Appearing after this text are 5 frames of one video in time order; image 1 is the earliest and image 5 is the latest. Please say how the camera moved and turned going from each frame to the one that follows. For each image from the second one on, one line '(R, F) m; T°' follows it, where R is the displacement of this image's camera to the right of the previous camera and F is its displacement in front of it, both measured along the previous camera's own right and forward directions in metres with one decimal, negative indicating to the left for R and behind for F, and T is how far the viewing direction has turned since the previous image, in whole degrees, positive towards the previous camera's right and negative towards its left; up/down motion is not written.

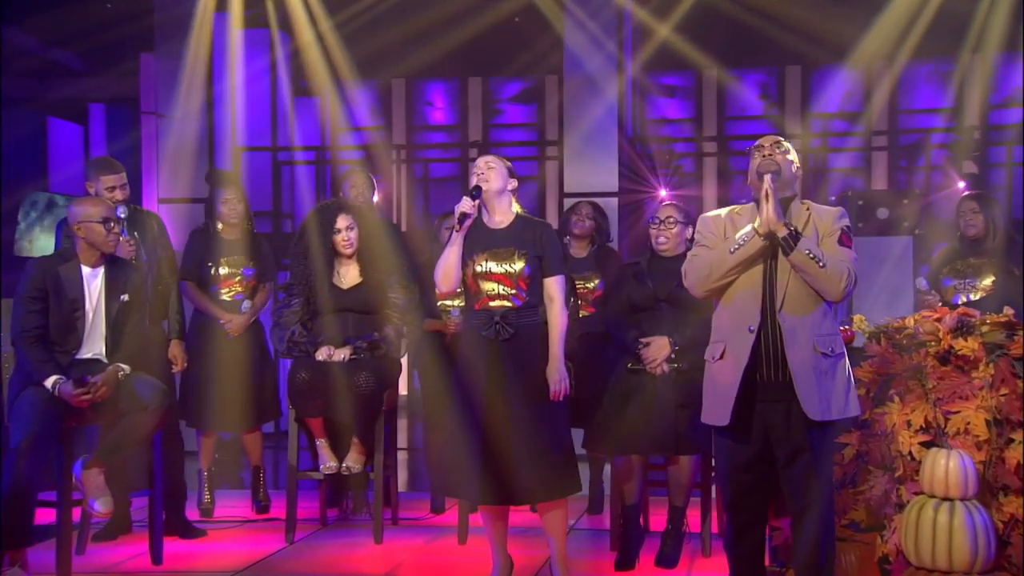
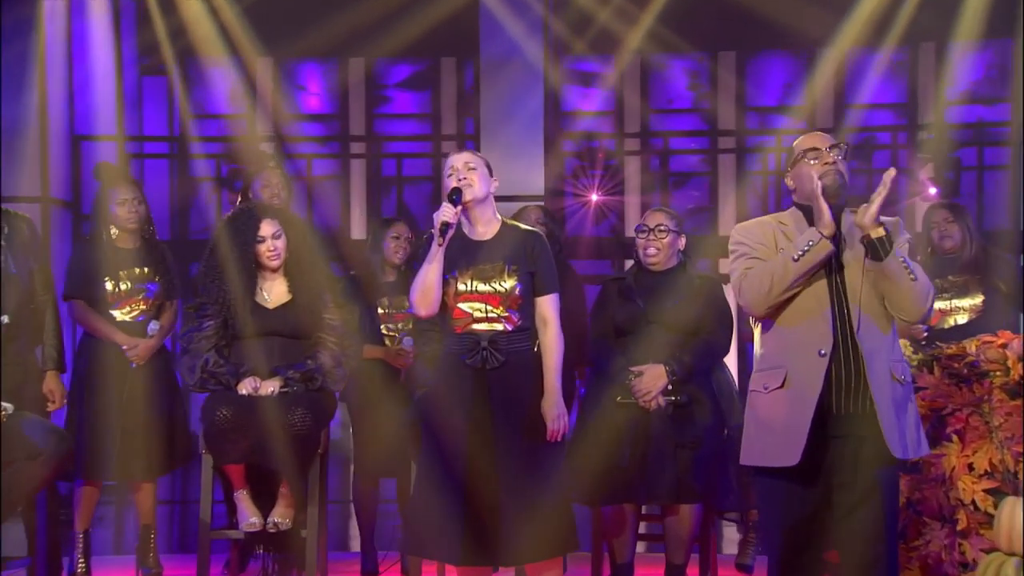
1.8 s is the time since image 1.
(-0.6, +0.8) m; +9°
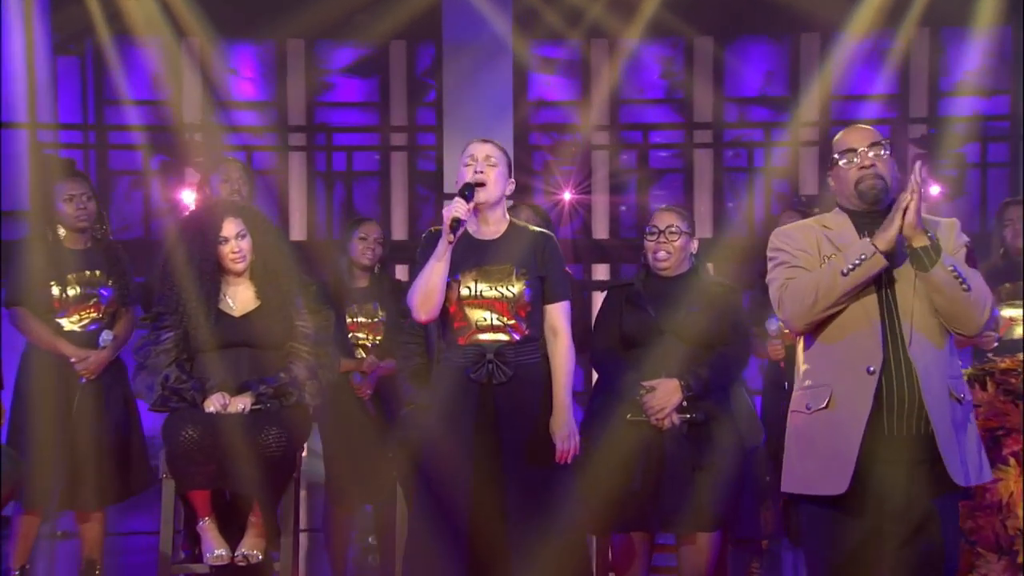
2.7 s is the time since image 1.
(-0.3, +0.4) m; +5°
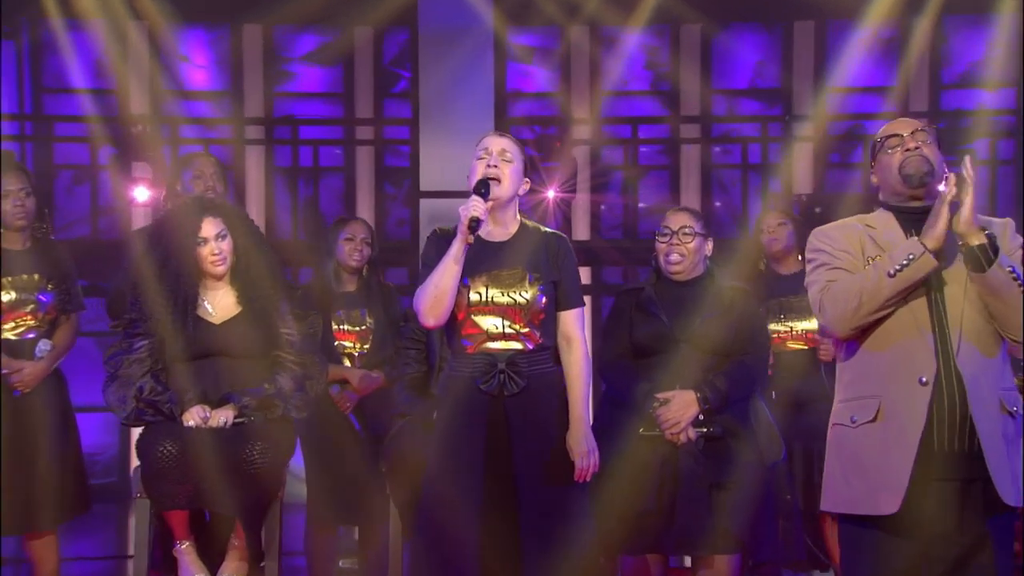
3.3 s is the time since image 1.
(-0.2, +0.3) m; +3°
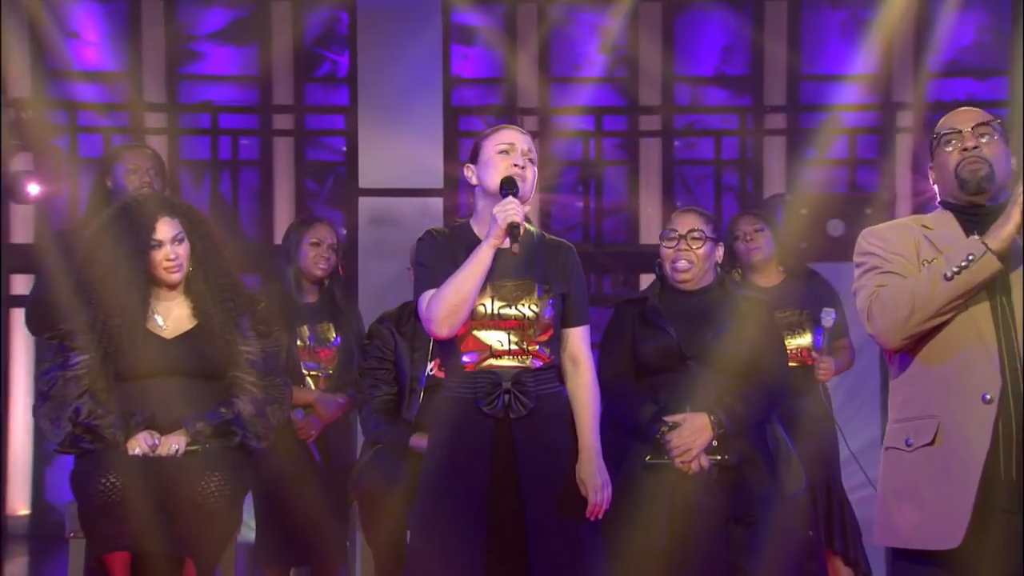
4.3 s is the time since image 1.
(-0.3, +0.4) m; +6°
